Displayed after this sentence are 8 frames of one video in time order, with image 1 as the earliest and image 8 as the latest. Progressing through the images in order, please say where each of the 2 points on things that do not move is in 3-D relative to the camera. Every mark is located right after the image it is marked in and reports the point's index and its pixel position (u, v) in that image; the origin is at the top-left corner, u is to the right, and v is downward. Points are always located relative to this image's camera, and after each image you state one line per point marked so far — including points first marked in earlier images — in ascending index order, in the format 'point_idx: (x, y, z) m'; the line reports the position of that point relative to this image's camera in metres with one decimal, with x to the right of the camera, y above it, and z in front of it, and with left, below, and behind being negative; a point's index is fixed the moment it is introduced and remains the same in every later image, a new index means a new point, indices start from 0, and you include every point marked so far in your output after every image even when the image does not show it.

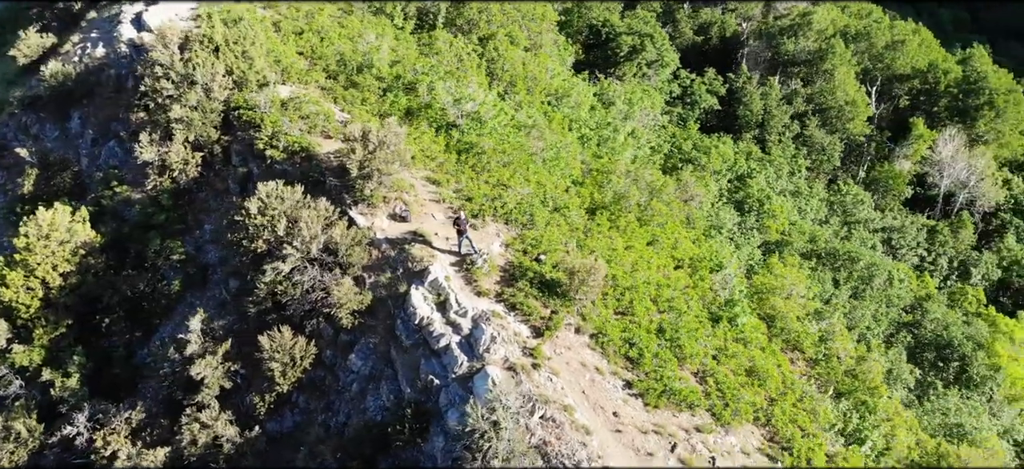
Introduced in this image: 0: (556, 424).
0: (+1.1, -4.2, +19.6) m
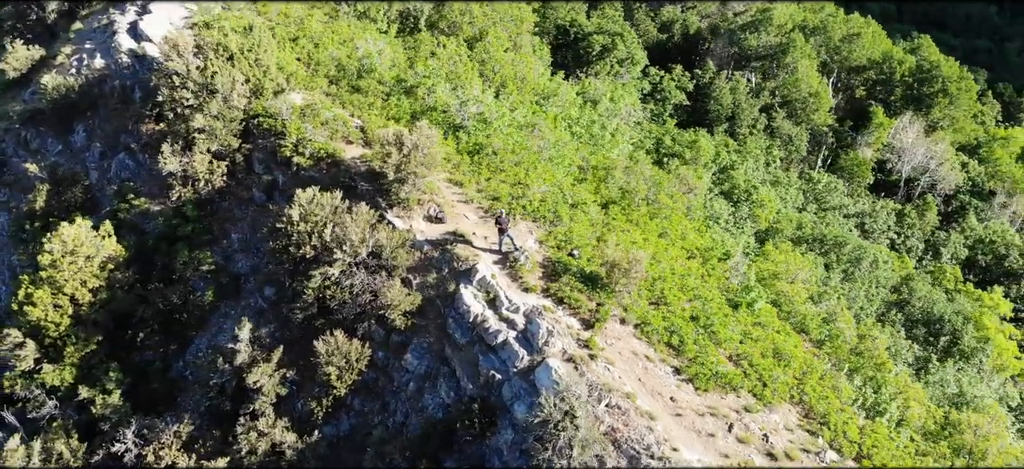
0: (+2.6, -4.1, +20.3) m
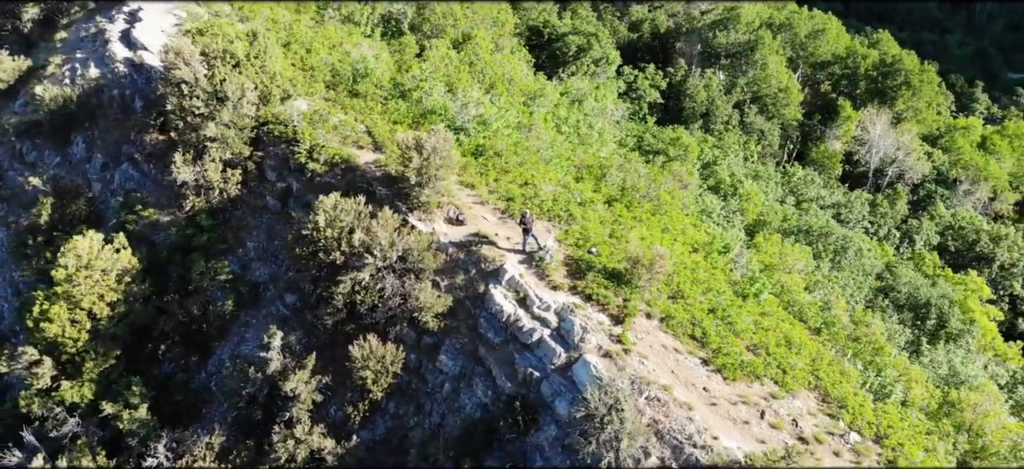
0: (+3.6, -4.0, +20.8) m
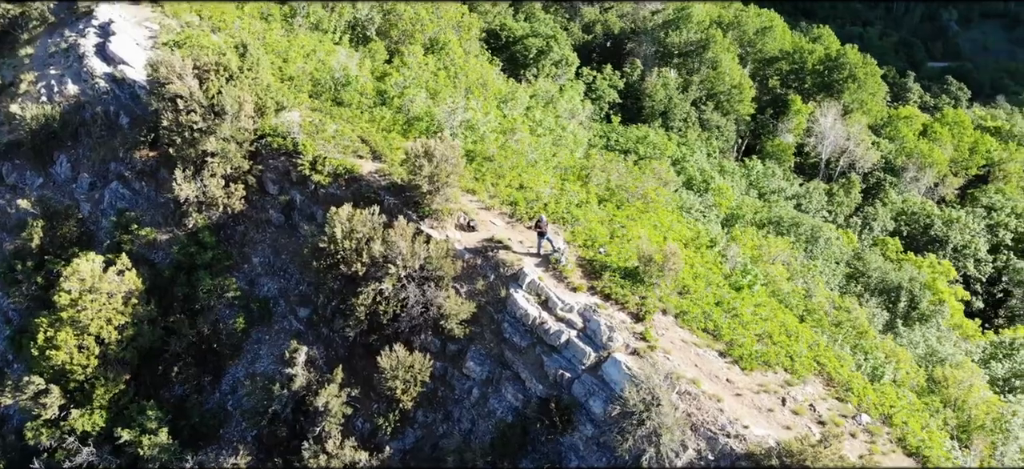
0: (+4.4, -3.9, +21.4) m
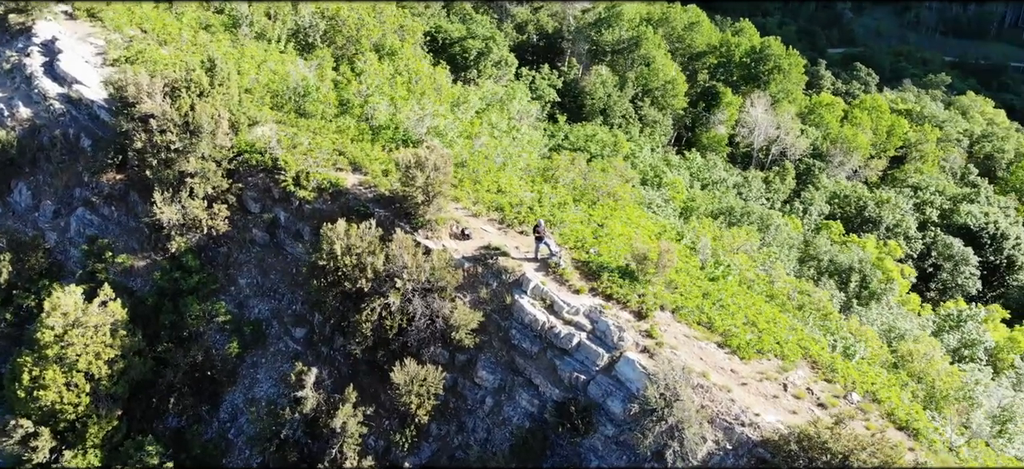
0: (+4.8, -3.8, +21.9) m
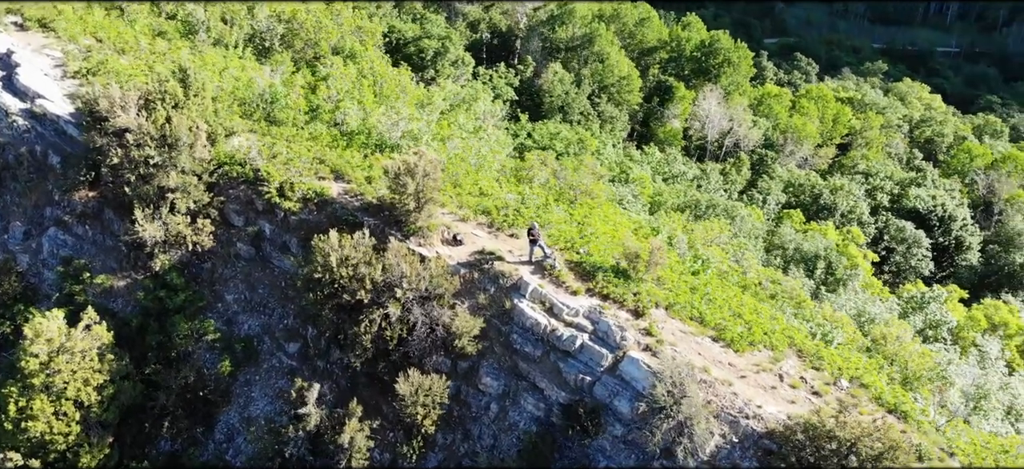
0: (+4.9, -3.8, +22.2) m
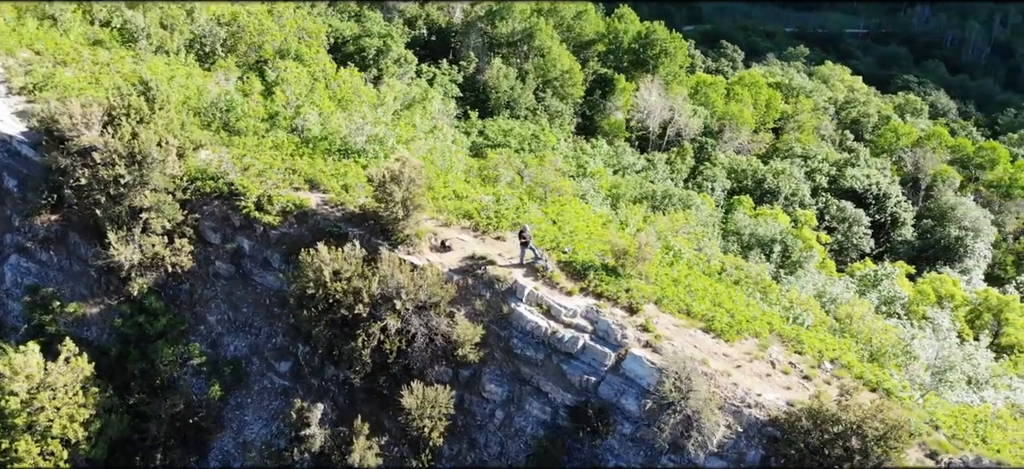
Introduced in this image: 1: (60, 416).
0: (+5.0, -3.6, +22.4) m
1: (-10.2, -4.1, +19.8) m
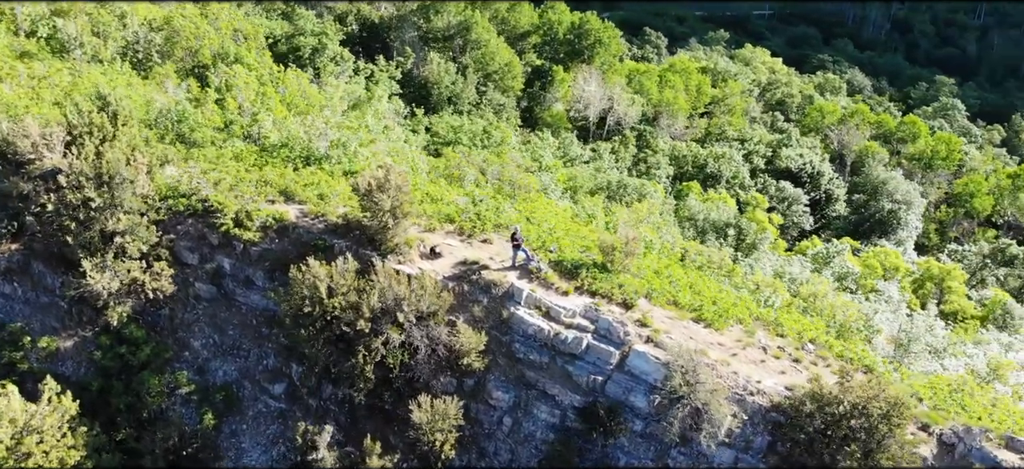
0: (+5.1, -3.4, +22.6) m
1: (-9.7, -4.8, +18.5) m
